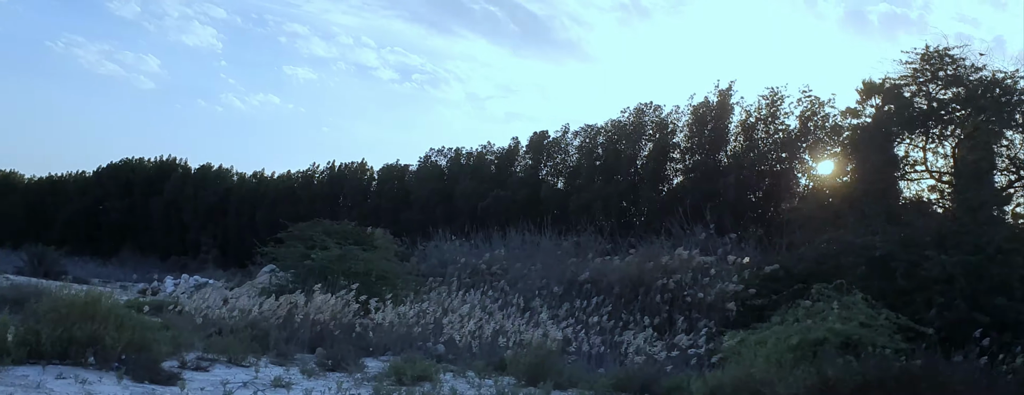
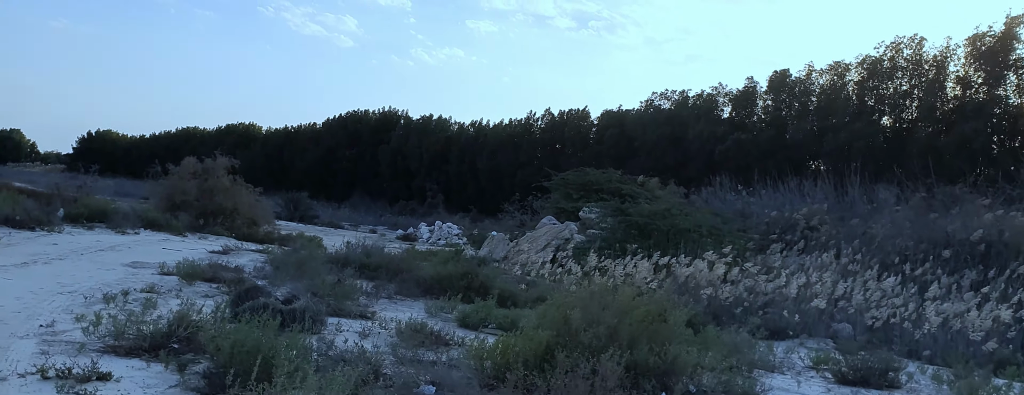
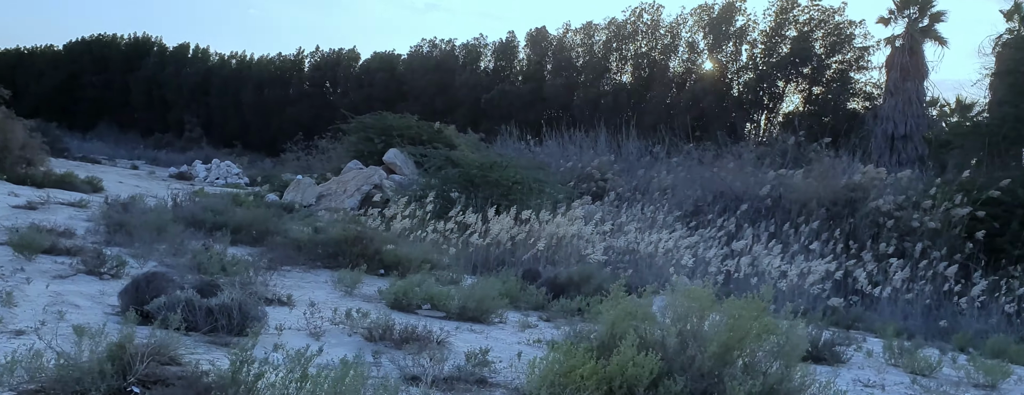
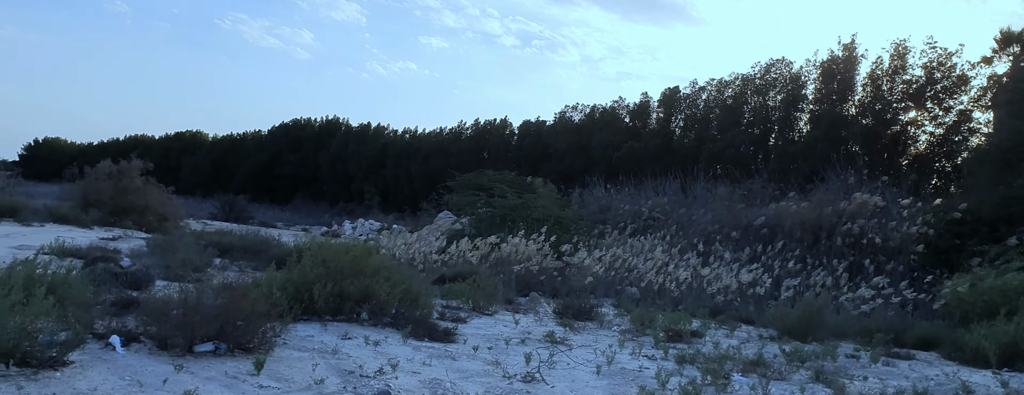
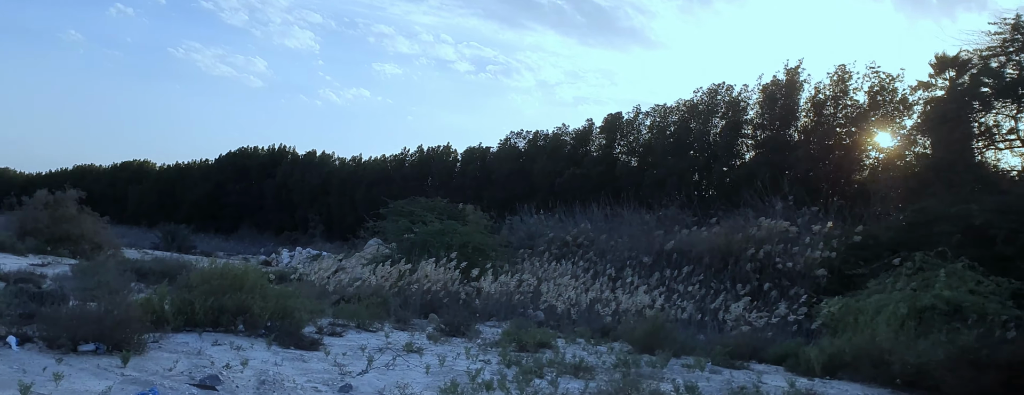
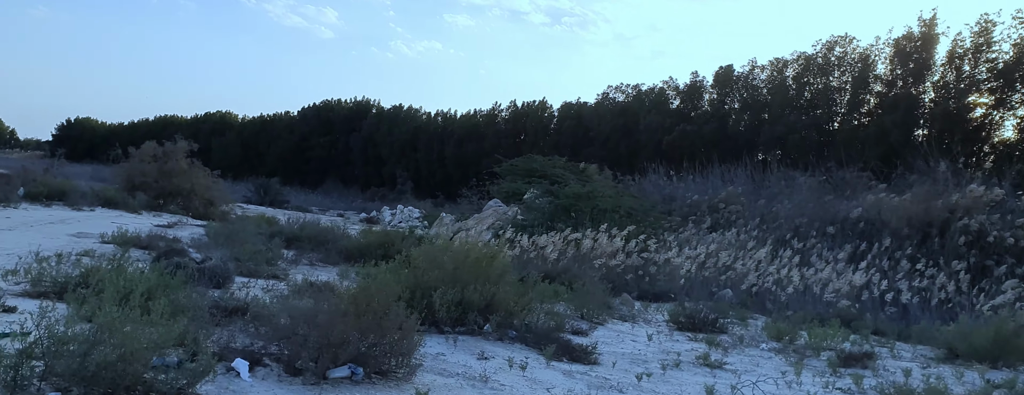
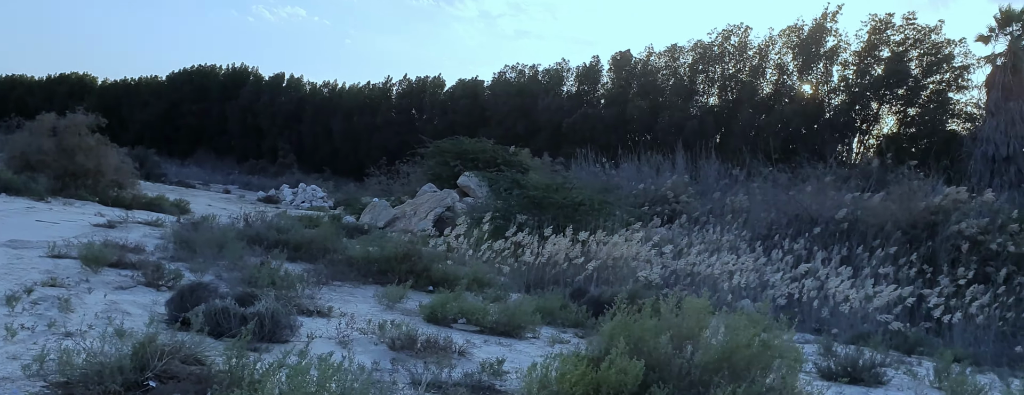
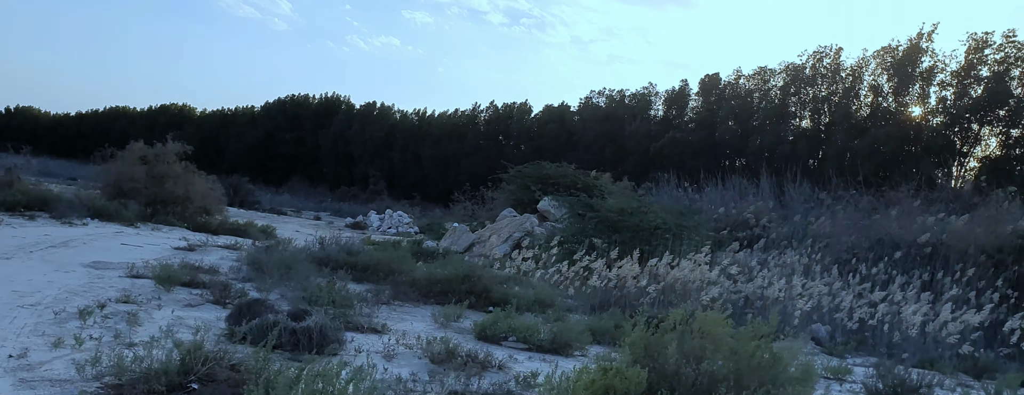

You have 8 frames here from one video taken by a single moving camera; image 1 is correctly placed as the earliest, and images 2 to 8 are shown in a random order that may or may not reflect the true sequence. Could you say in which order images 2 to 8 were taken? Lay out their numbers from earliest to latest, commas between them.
5, 4, 6, 2, 8, 7, 3
